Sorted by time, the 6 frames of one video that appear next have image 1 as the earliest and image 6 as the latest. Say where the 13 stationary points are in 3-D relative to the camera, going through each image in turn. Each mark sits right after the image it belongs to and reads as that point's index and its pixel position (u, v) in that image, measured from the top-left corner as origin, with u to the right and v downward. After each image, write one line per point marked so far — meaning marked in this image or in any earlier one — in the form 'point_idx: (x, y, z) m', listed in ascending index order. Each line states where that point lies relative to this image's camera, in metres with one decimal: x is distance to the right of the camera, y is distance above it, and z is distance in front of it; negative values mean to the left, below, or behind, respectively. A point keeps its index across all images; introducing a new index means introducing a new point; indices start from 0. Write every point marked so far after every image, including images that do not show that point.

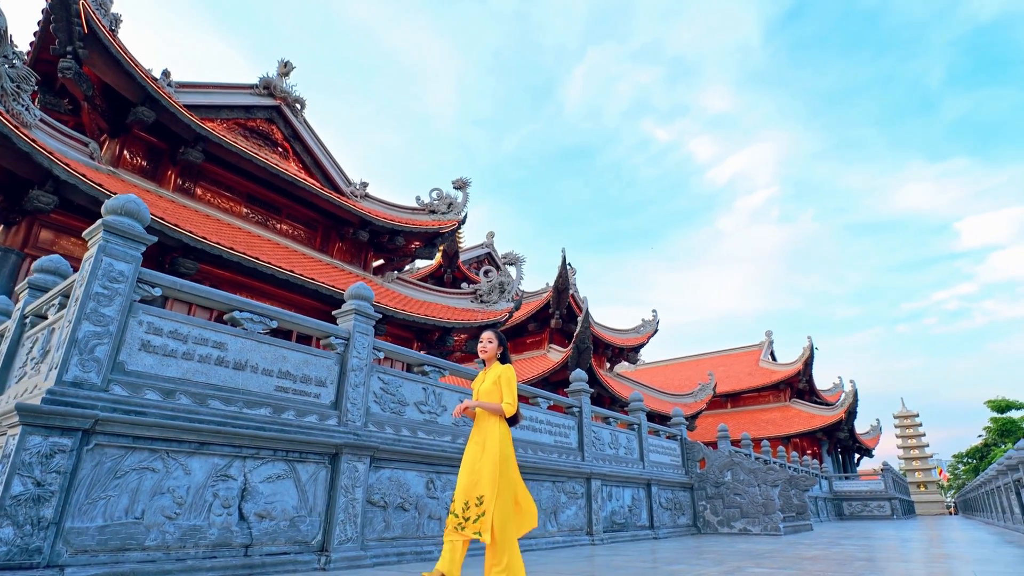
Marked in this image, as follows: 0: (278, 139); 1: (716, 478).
0: (-5.8, +3.6, +13.4) m
1: (+4.5, -4.2, +12.2) m
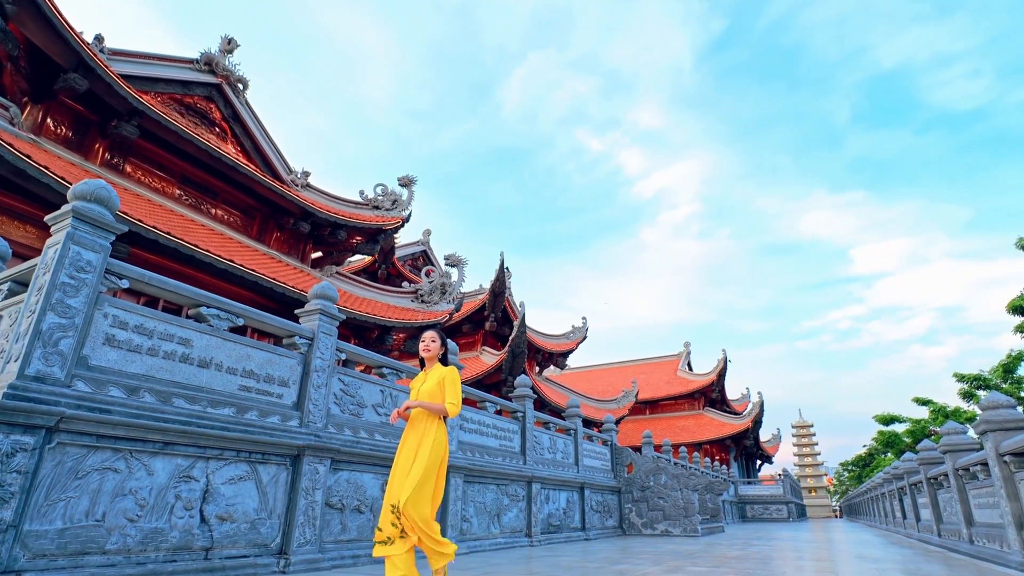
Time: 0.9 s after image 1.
0: (-6.8, +3.9, +12.8) m
1: (+3.0, -4.5, +12.8) m
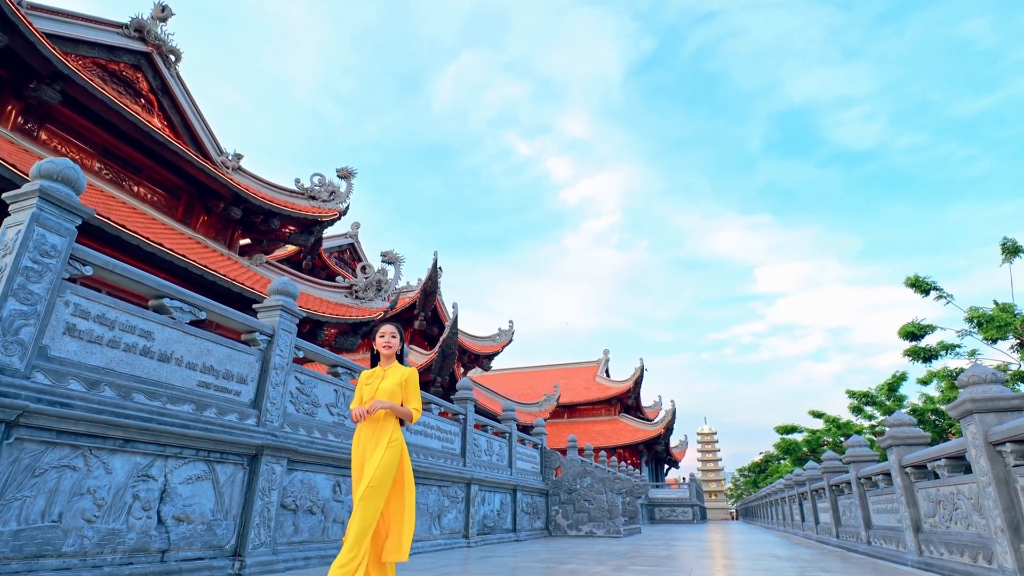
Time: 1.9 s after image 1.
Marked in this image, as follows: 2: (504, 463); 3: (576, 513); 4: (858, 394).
0: (-7.9, +4.2, +11.9) m
1: (+1.3, -4.7, +13.2) m
2: (-0.2, -3.5, +11.0) m
3: (+1.5, -5.2, +12.9) m
4: (+12.0, -3.7, +19.4) m
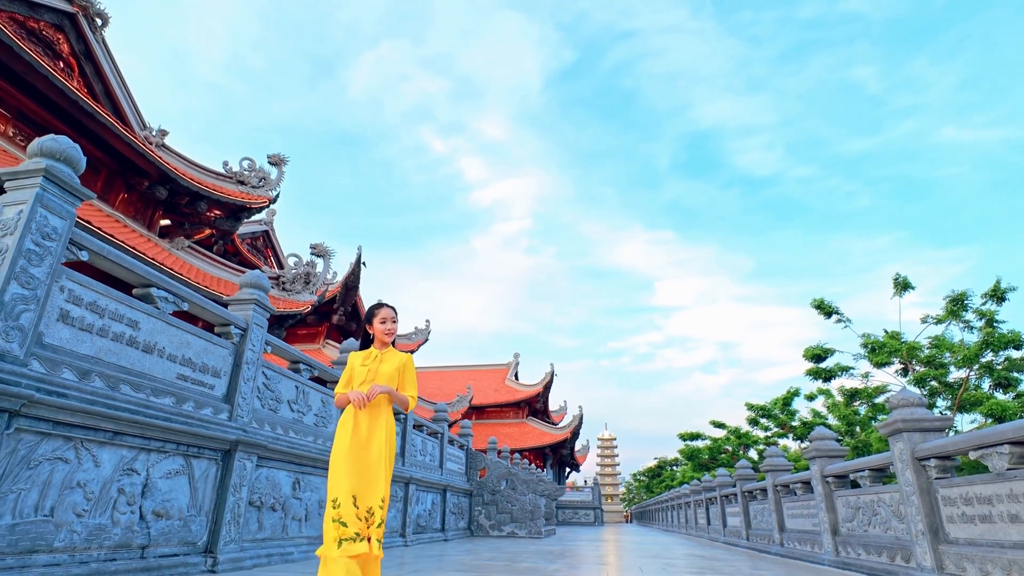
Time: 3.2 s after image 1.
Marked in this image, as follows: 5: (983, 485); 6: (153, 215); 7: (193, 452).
0: (-8.8, +4.7, +10.9) m
1: (-0.5, -4.8, +13.6) m
2: (-1.5, -3.5, +11.2) m
3: (-0.3, -5.4, +13.2) m
4: (+9.1, -4.5, +21.2) m
5: (+2.8, -1.1, +3.2) m
6: (-7.9, +1.6, +12.3) m
7: (-2.2, -1.2, +3.9) m
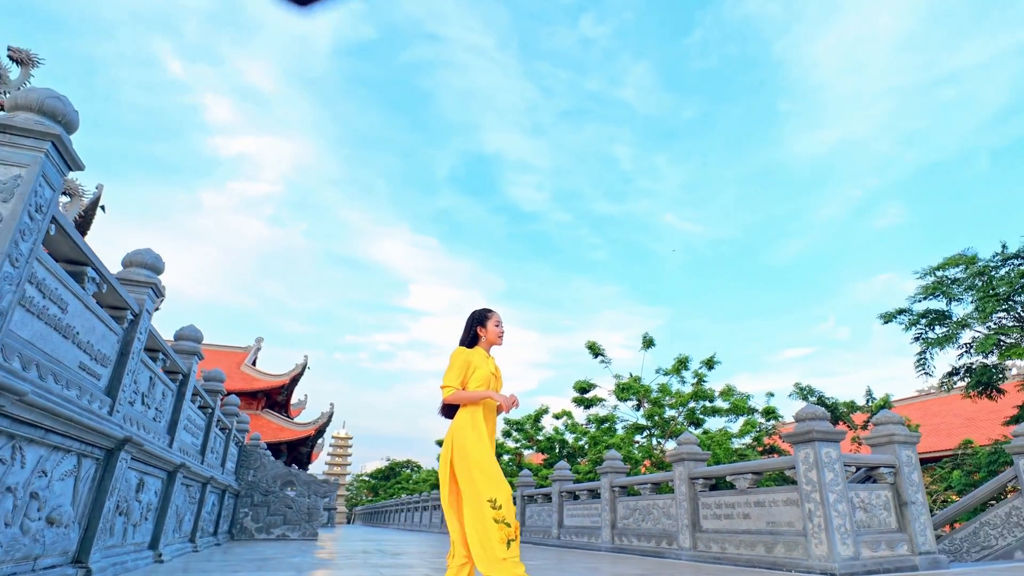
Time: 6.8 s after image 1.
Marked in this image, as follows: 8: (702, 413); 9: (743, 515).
0: (-10.3, +6.1, +8.1) m
1: (-5.6, -4.7, +13.4) m
2: (-5.3, -3.3, +10.9) m
3: (-5.4, -5.3, +13.2) m
4: (+0.1, -5.8, +24.3) m
5: (+2.1, -2.0, +5.4) m
6: (-10.6, +2.9, +9.6) m
7: (-2.7, -1.1, +4.0) m
8: (+5.2, -3.4, +15.1) m
9: (+2.2, -2.1, +5.2) m
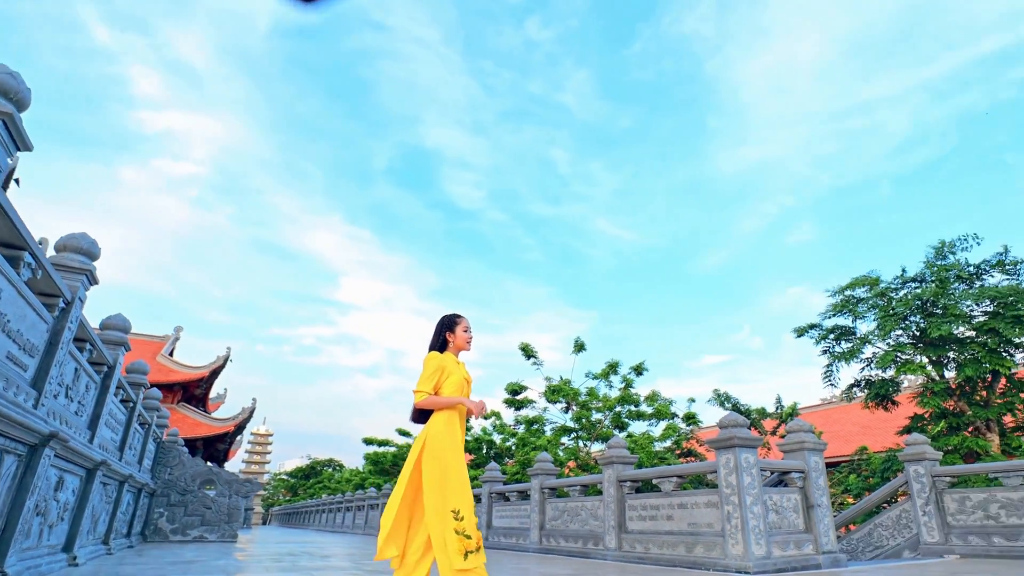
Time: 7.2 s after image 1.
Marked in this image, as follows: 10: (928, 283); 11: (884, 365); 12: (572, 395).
0: (-10.8, +6.5, +6.9) m
1: (-7.2, -4.4, +12.7) m
2: (-6.6, -3.1, +10.2) m
3: (-7.1, -5.0, +12.5) m
4: (-3.0, -5.8, +24.2) m
5: (+1.5, -2.1, +5.7) m
6: (-11.4, +3.4, +8.3) m
7: (-3.1, -1.0, +3.7) m
8: (+3.3, -3.6, +15.7) m
9: (+1.5, -2.2, +5.5) m
10: (+7.3, +0.1, +9.7) m
11: (+6.4, -1.3, +9.6) m
12: (+1.8, -3.1, +15.9) m
